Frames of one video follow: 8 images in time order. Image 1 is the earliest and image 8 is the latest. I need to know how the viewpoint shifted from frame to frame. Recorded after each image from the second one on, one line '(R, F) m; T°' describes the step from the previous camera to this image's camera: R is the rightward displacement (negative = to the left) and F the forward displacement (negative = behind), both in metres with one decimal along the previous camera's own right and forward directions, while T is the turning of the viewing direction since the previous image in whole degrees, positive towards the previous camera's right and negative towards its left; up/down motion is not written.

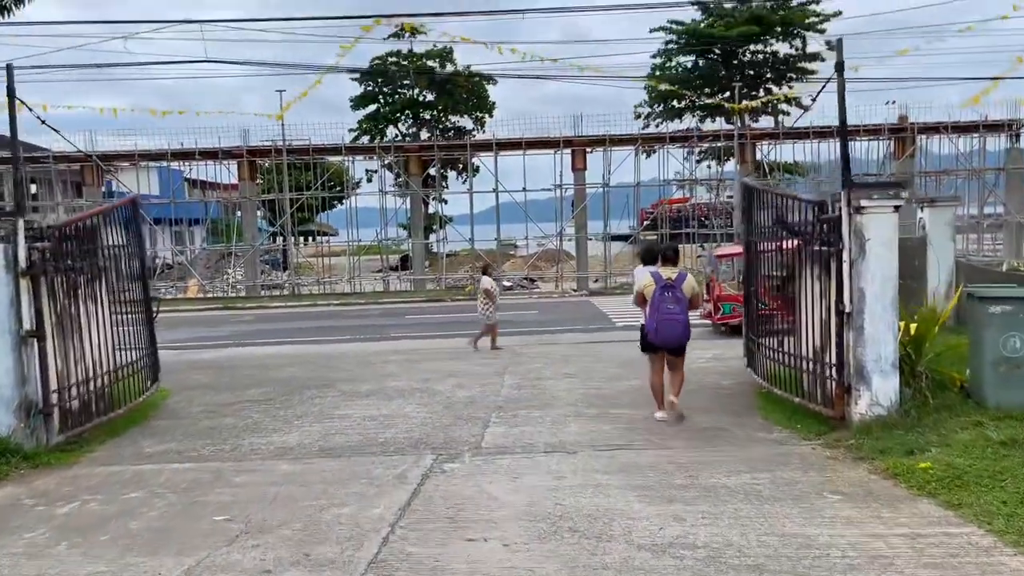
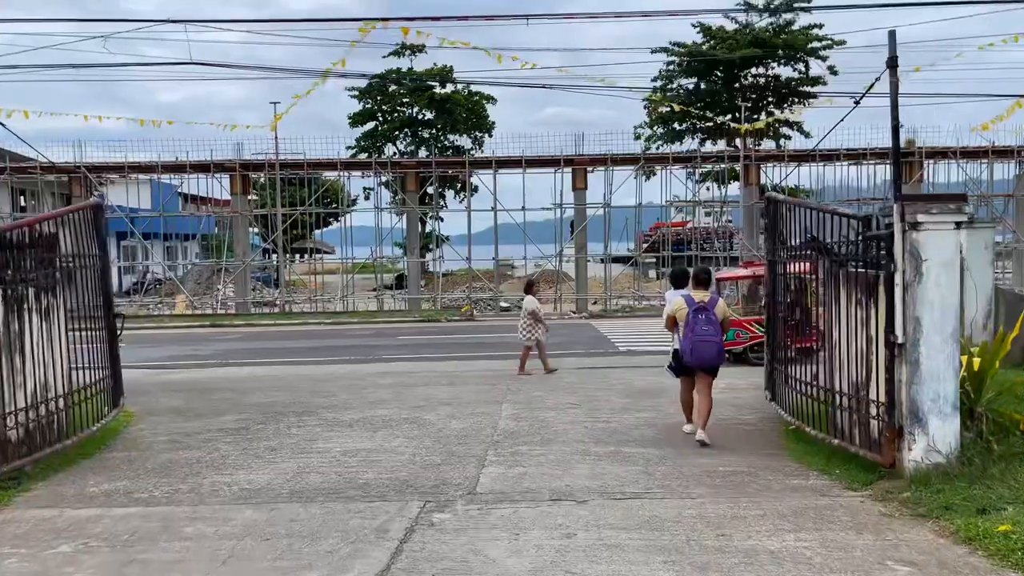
(0.0, +0.9) m; 0°
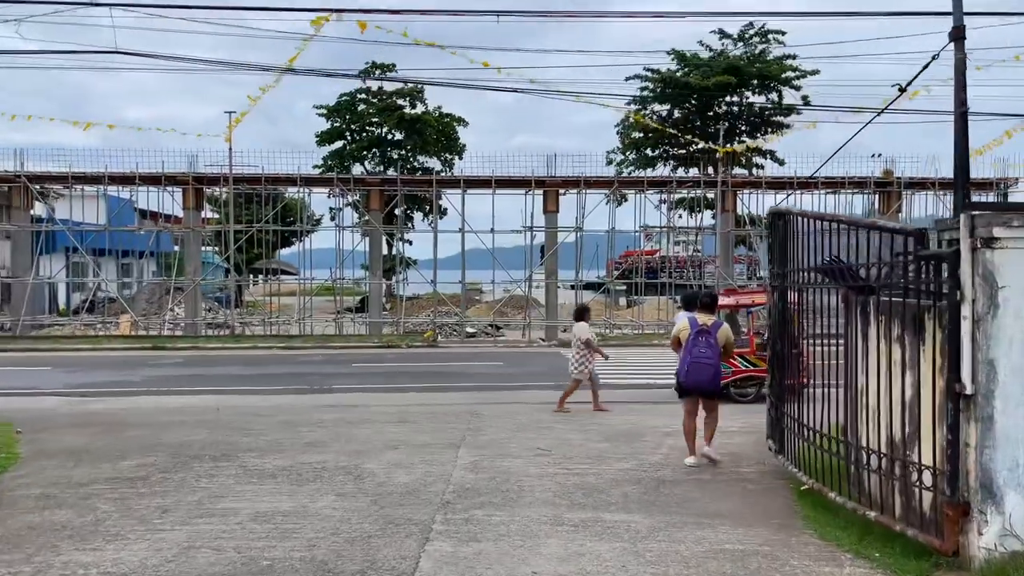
(+0.1, +1.4) m; +2°
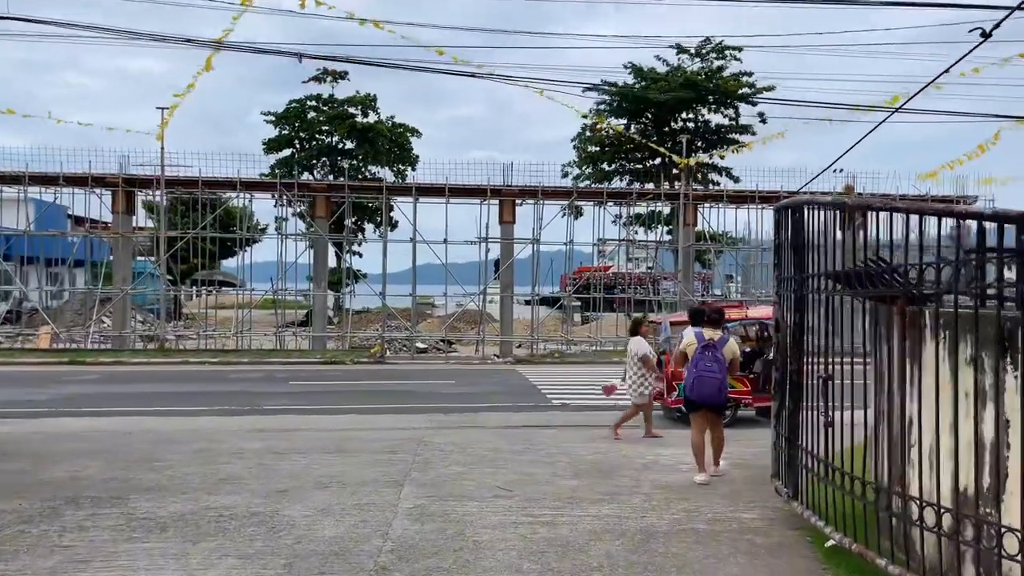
(0.0, +1.4) m; +3°
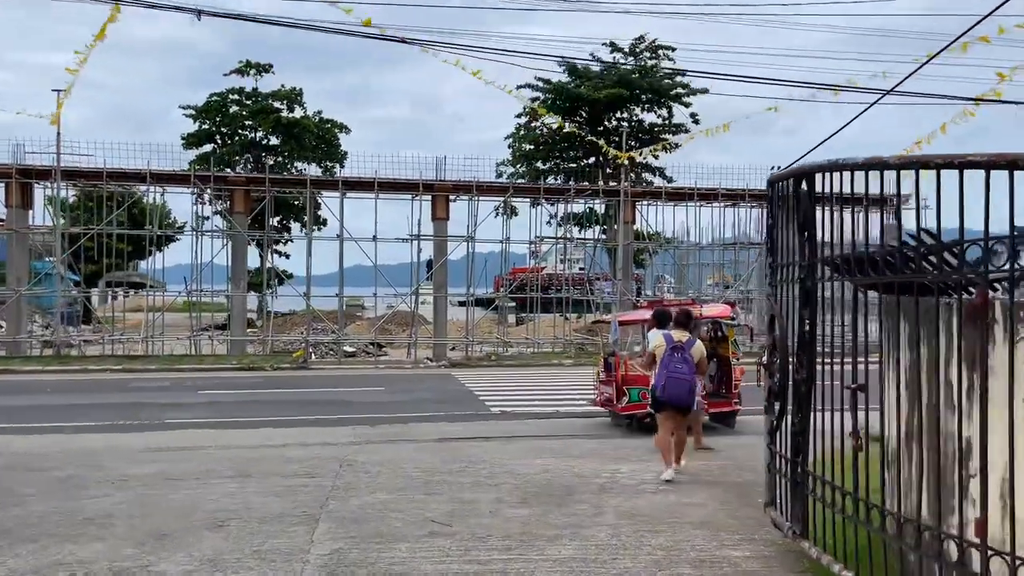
(0.0, +1.3) m; +5°
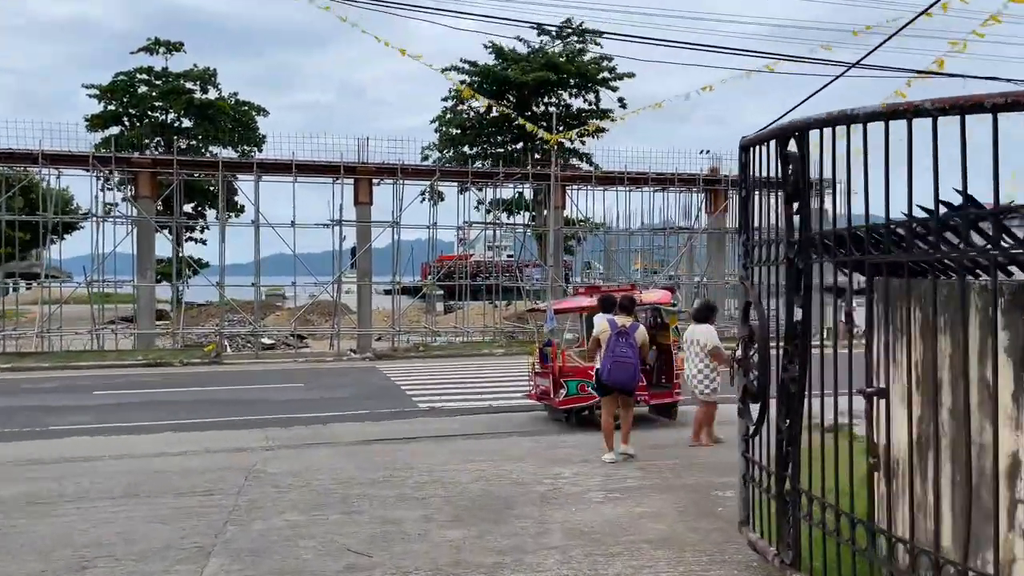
(0.0, +0.9) m; +5°
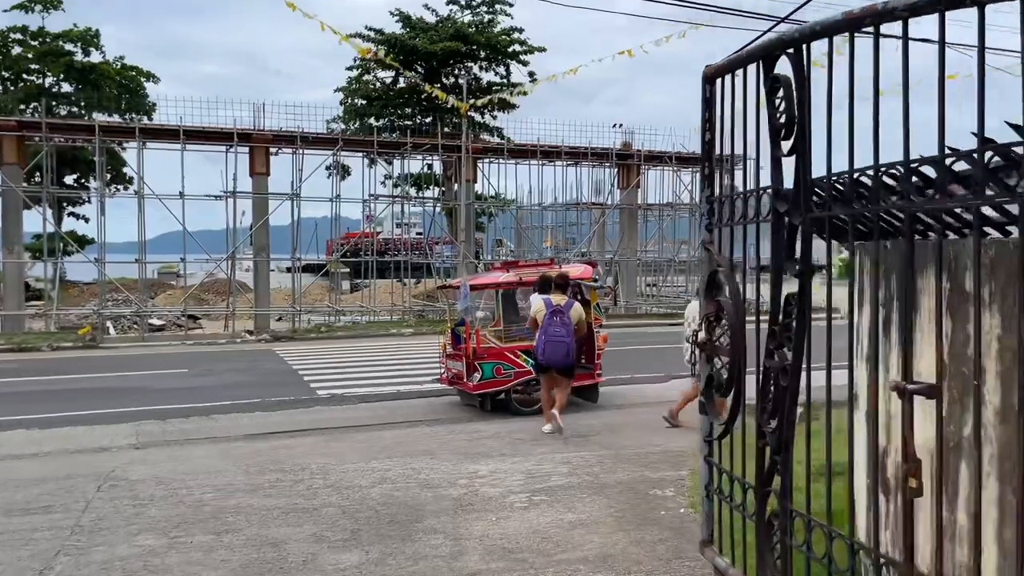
(0.0, +1.0) m; +6°
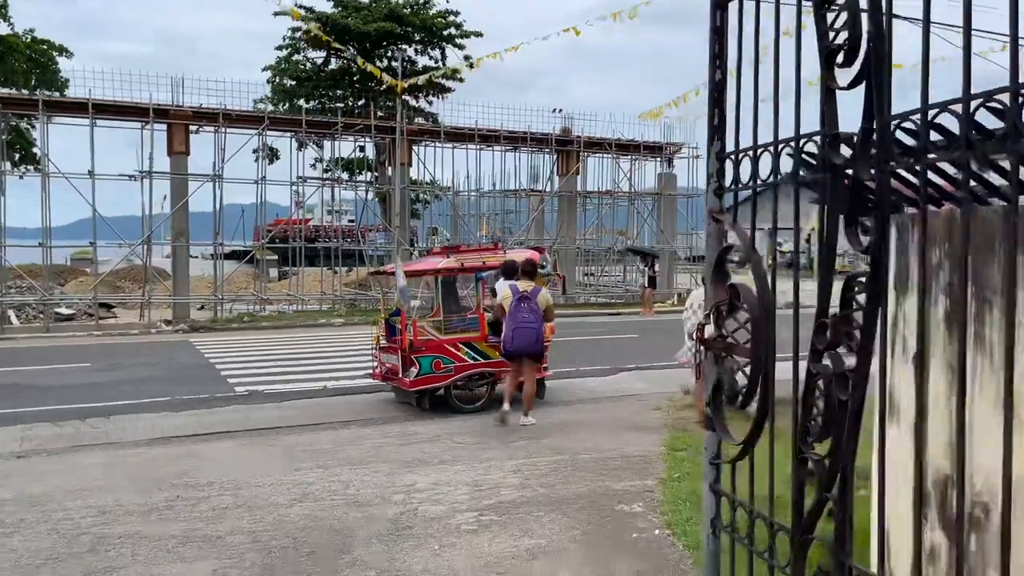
(-0.1, +0.9) m; +5°
